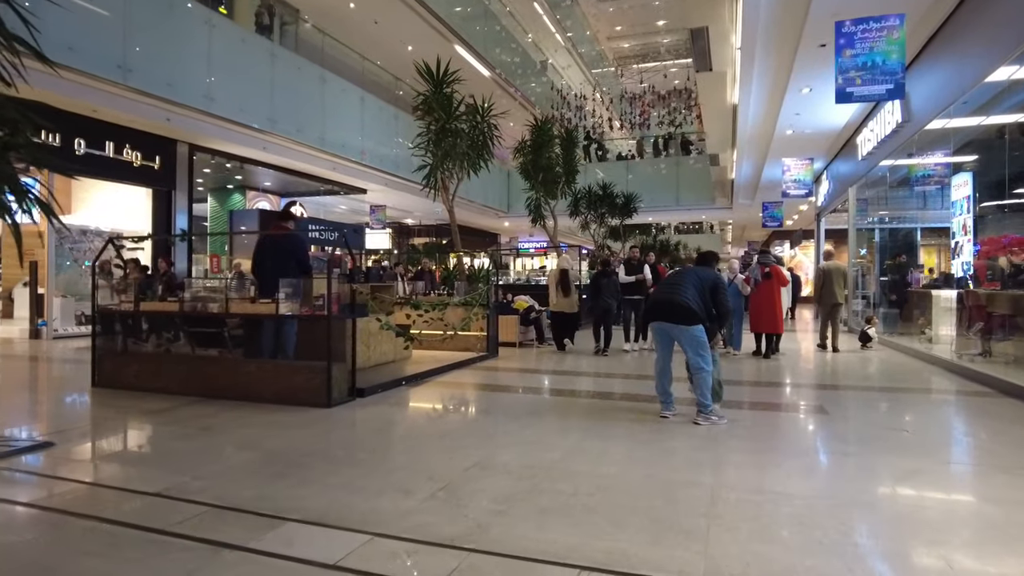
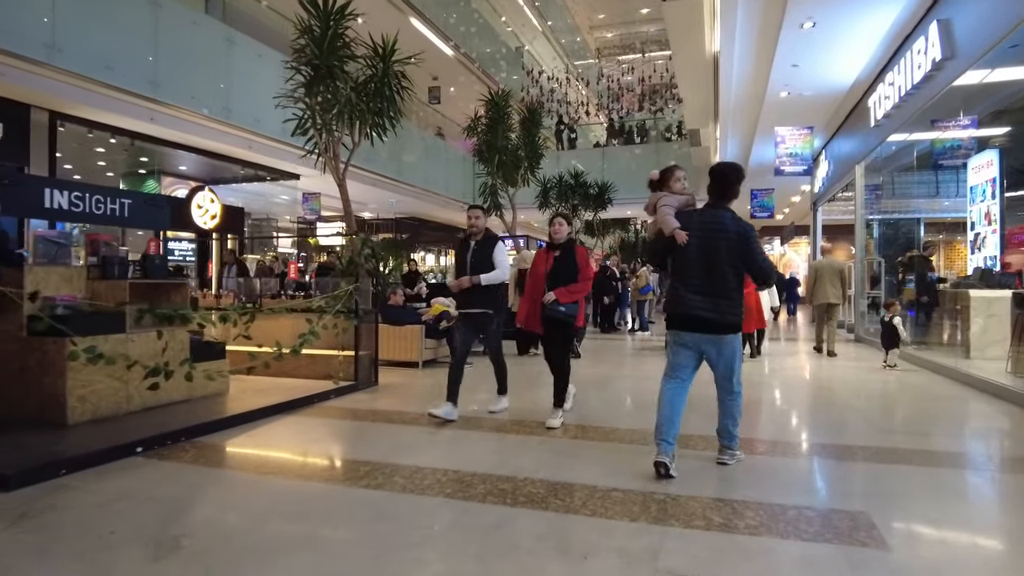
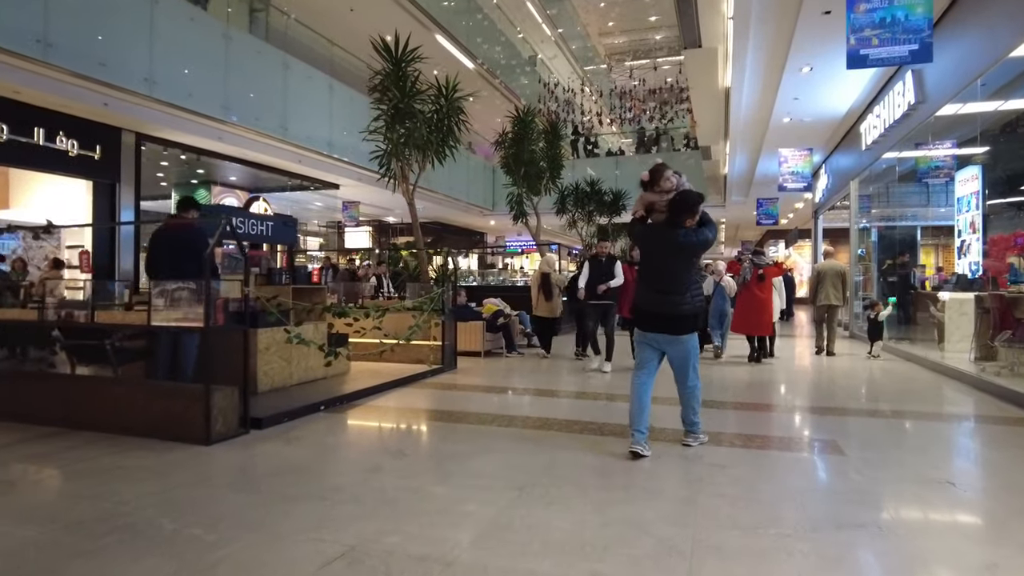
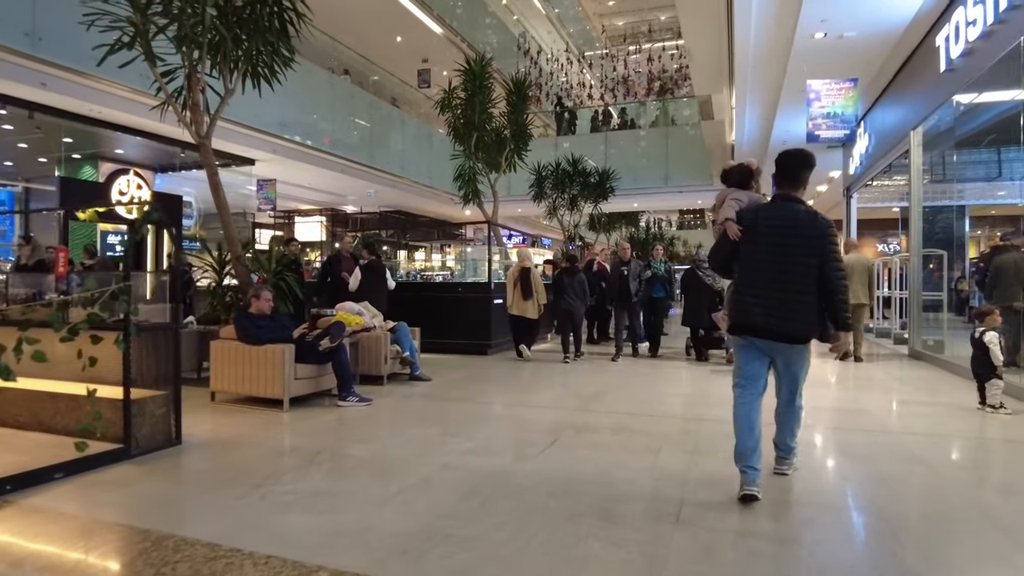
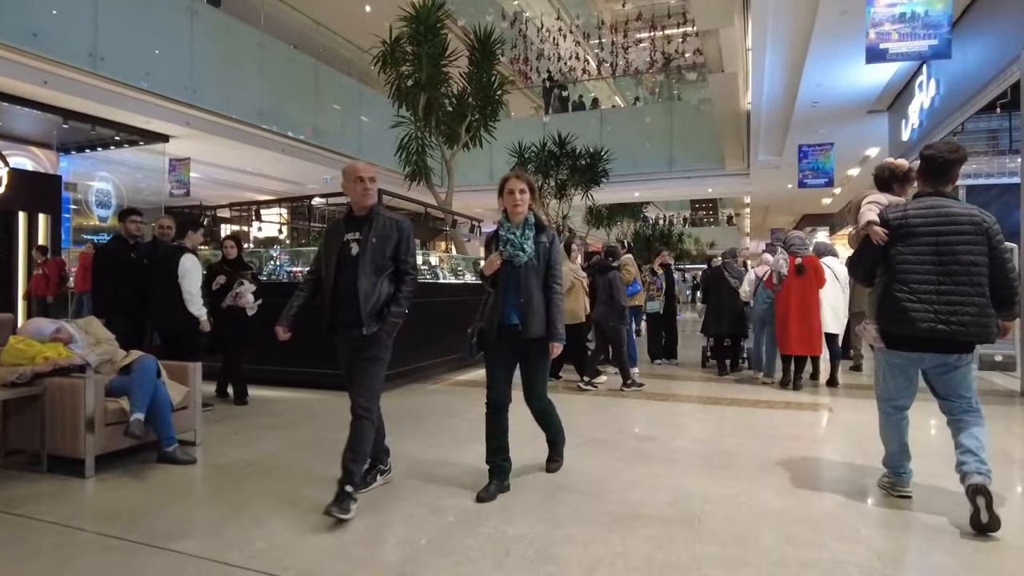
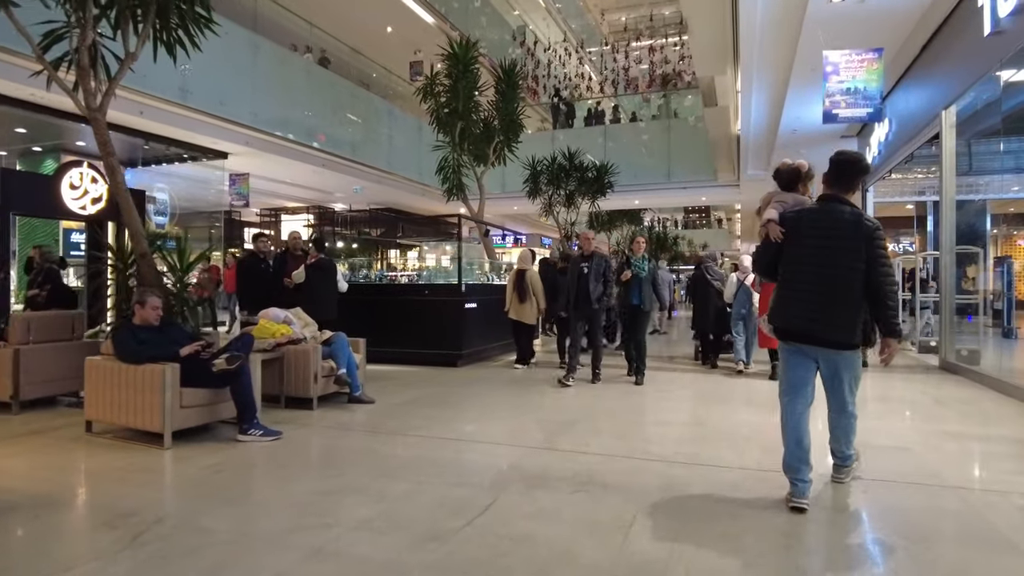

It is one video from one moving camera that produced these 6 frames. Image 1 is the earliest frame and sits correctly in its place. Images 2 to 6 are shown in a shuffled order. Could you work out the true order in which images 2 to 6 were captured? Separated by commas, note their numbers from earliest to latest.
3, 2, 4, 6, 5
